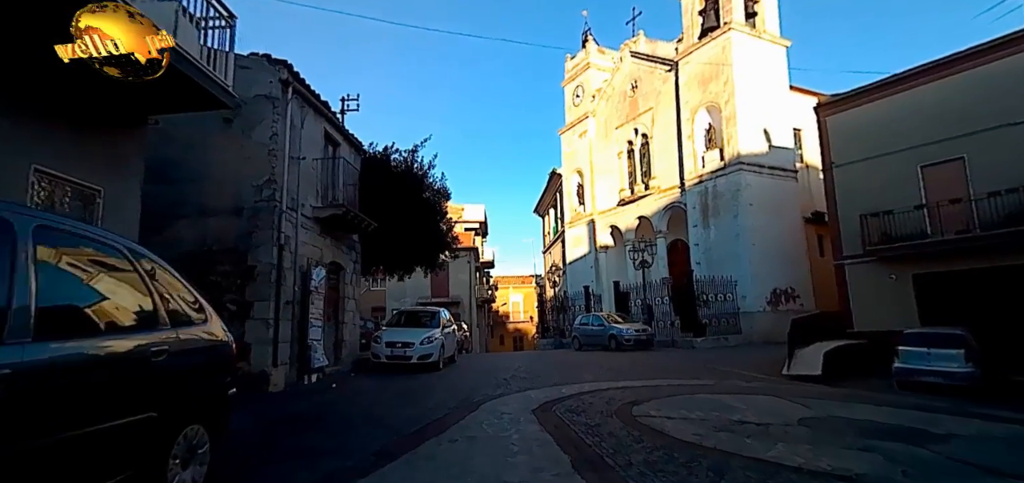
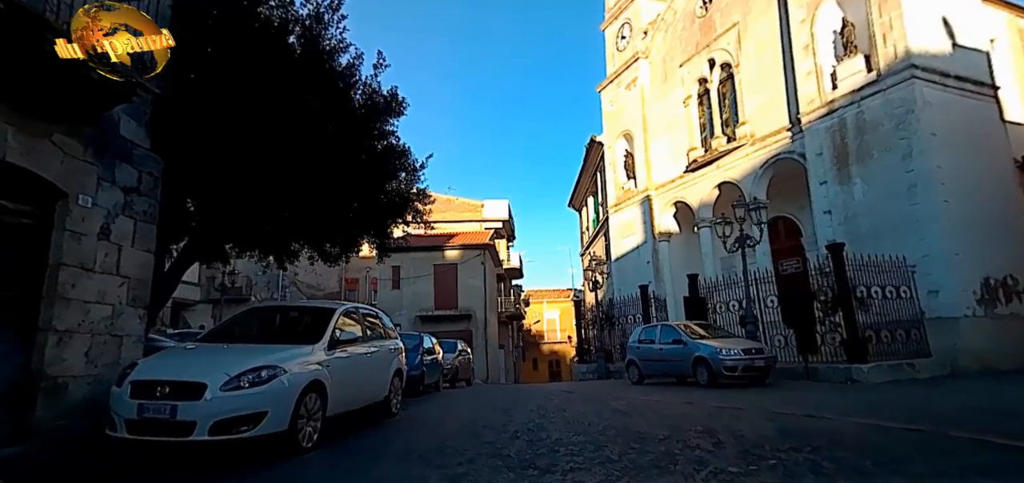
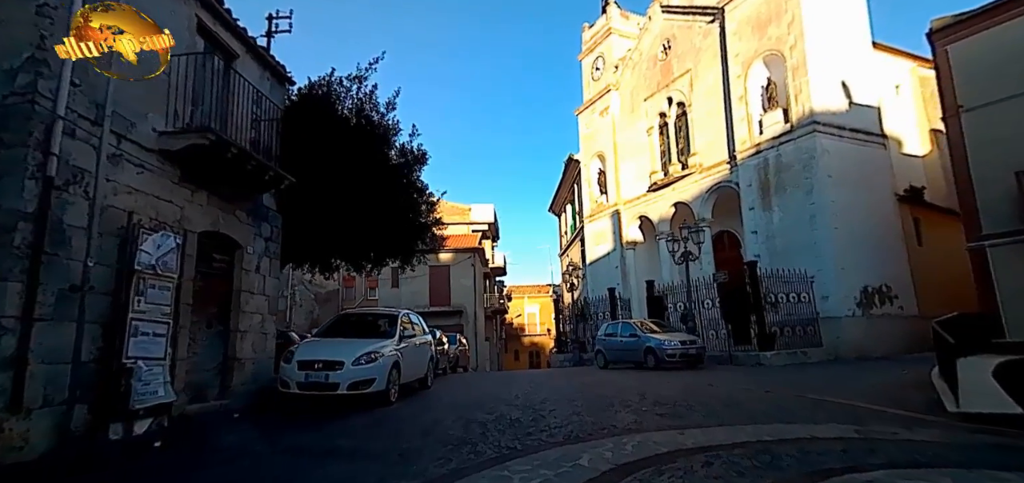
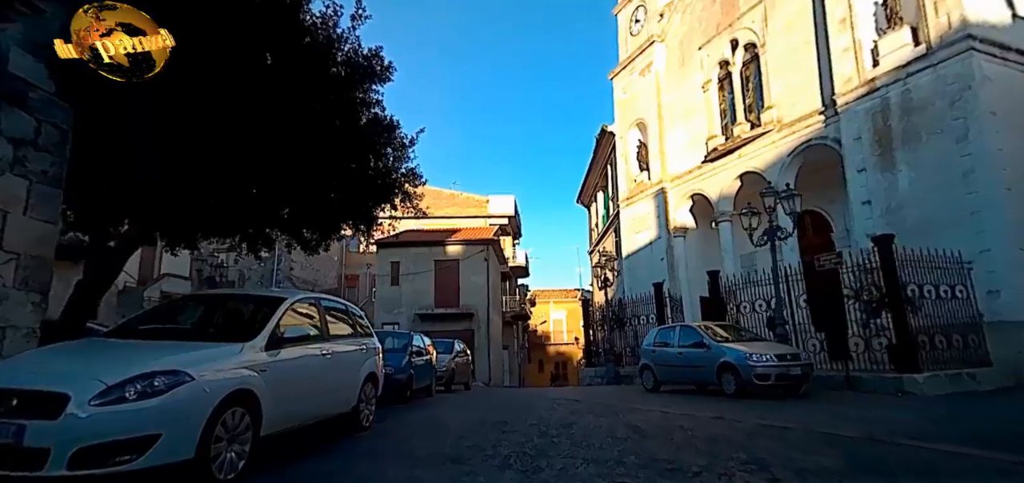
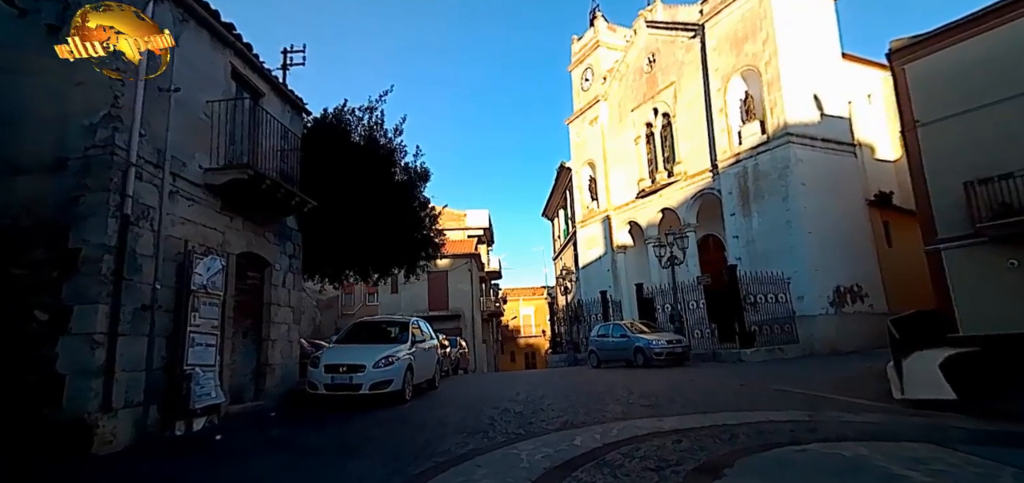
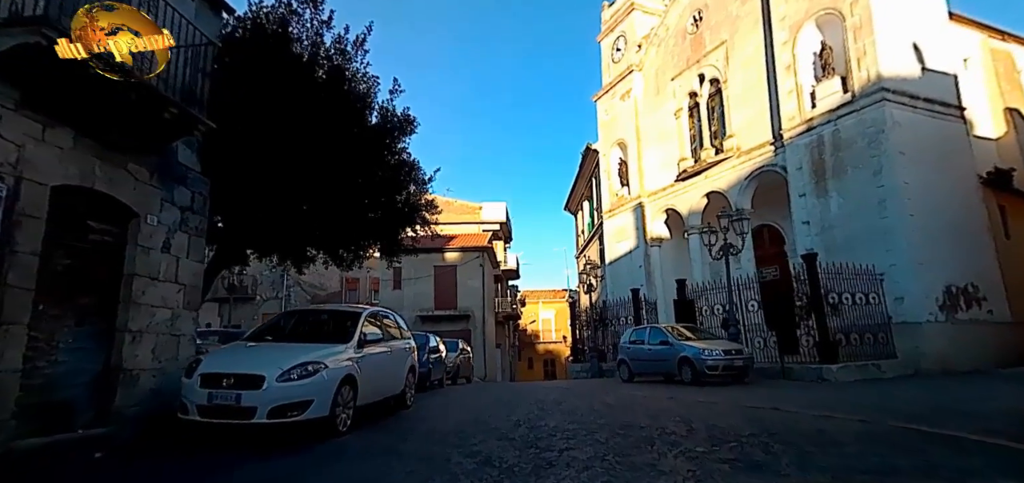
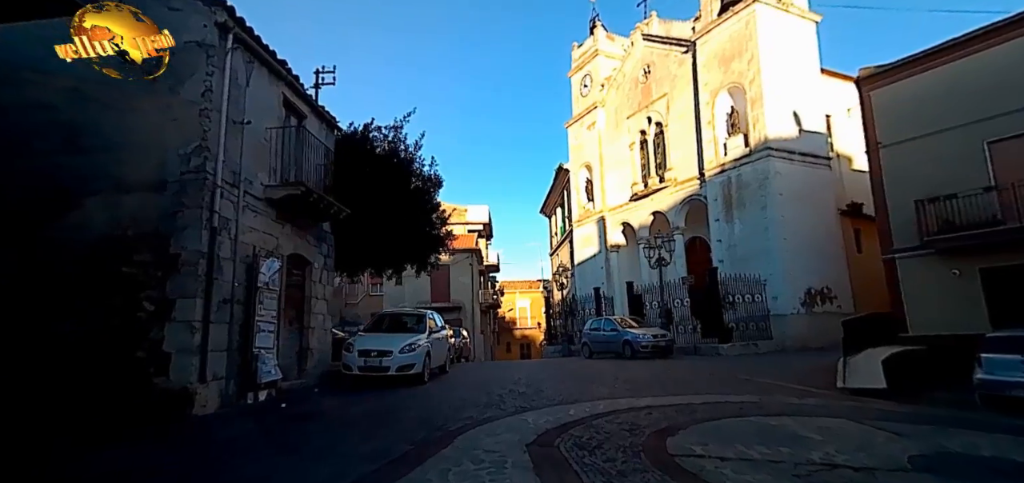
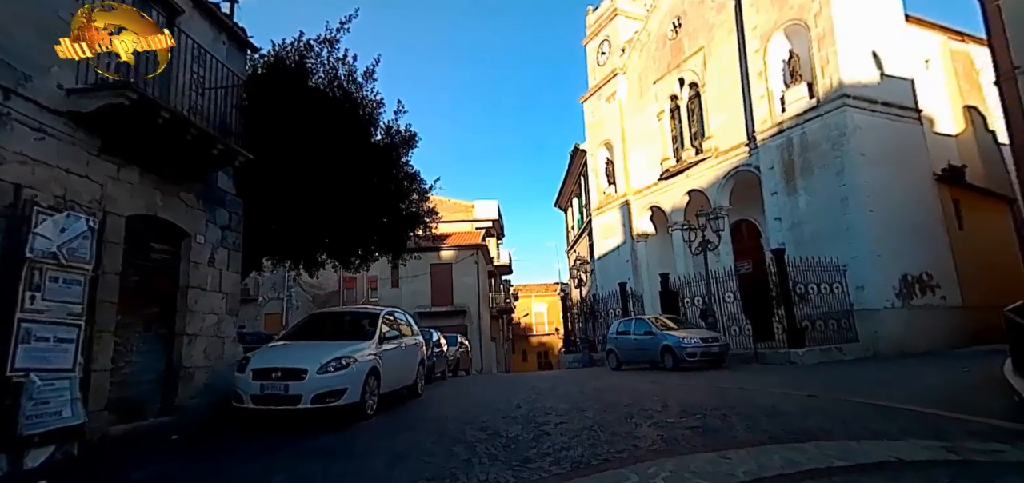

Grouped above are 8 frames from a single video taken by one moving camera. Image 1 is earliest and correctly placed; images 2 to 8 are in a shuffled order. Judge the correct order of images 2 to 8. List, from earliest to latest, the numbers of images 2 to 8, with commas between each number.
7, 5, 3, 8, 6, 2, 4
